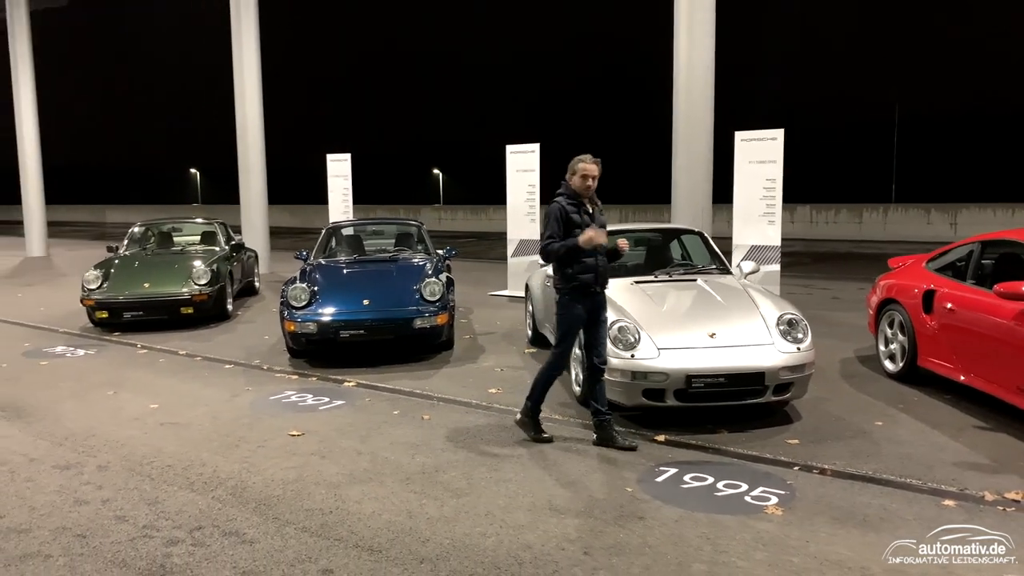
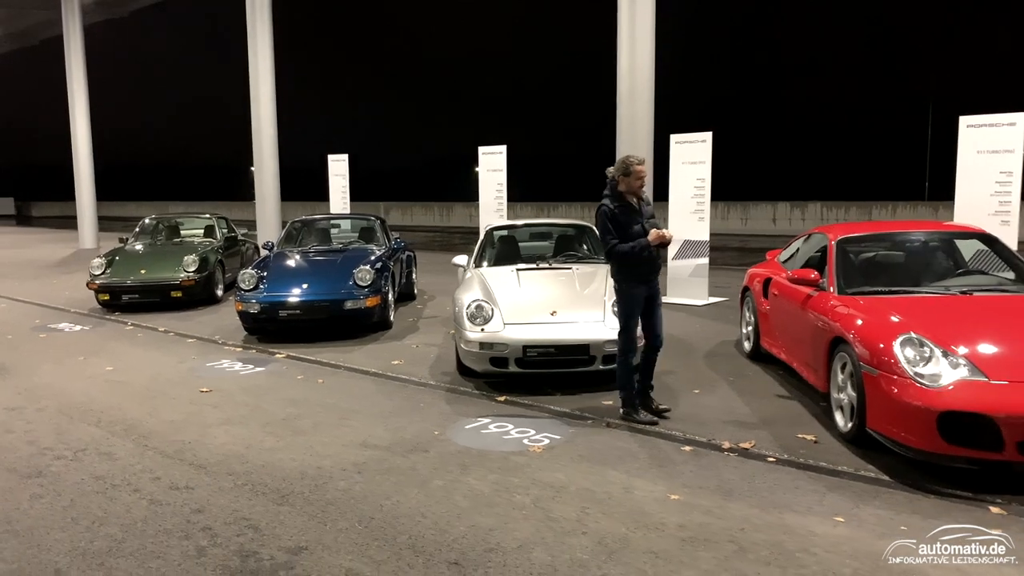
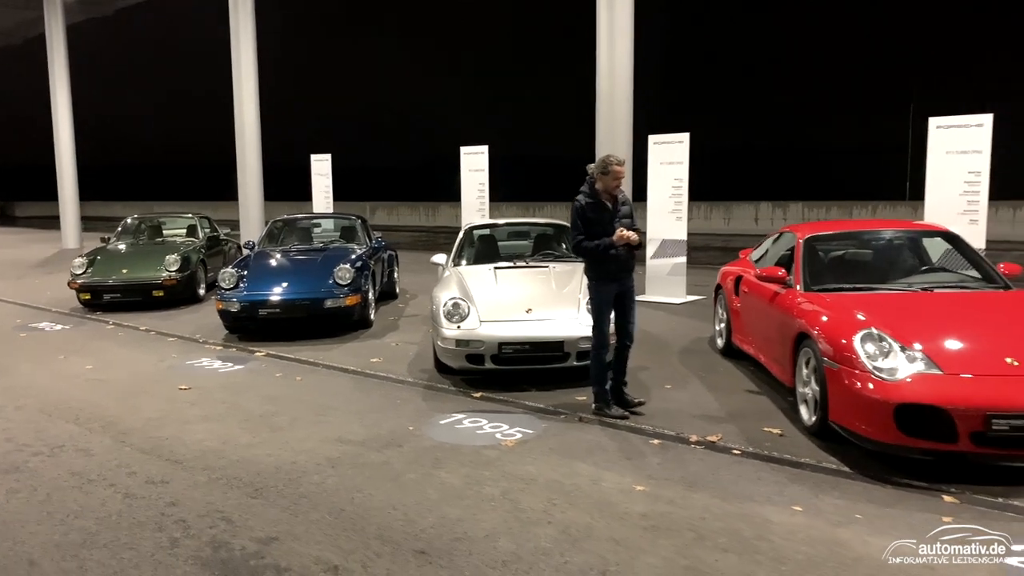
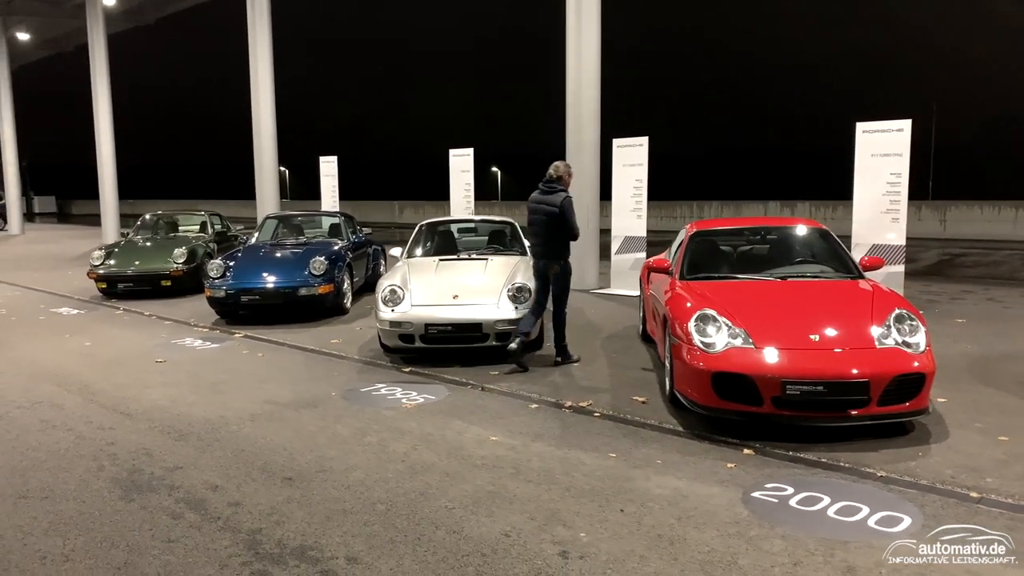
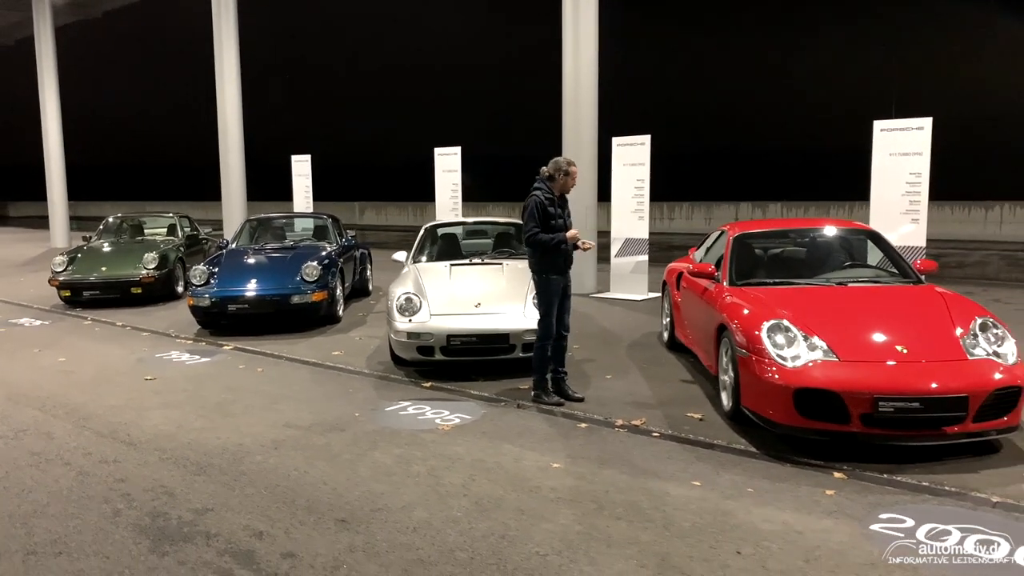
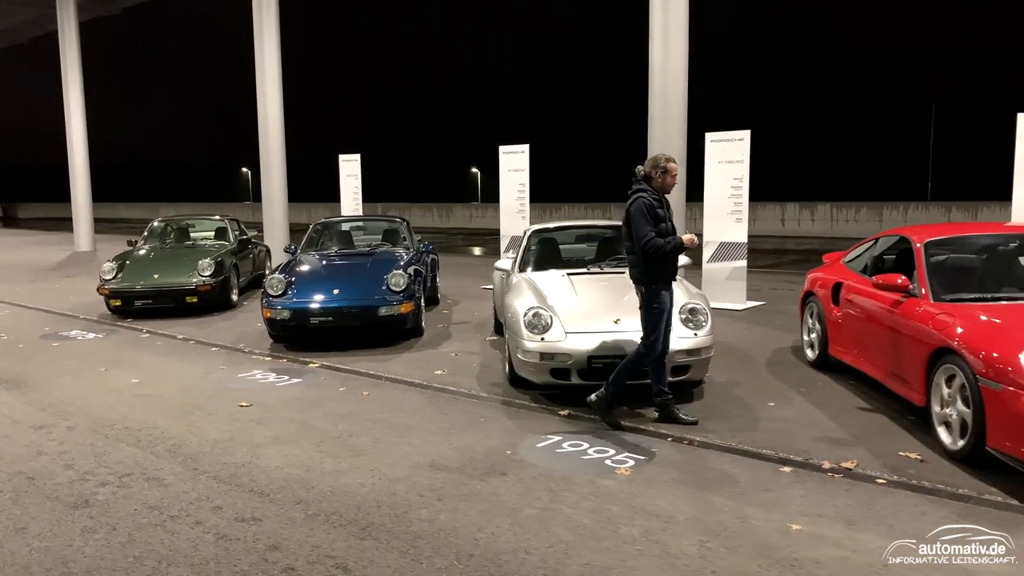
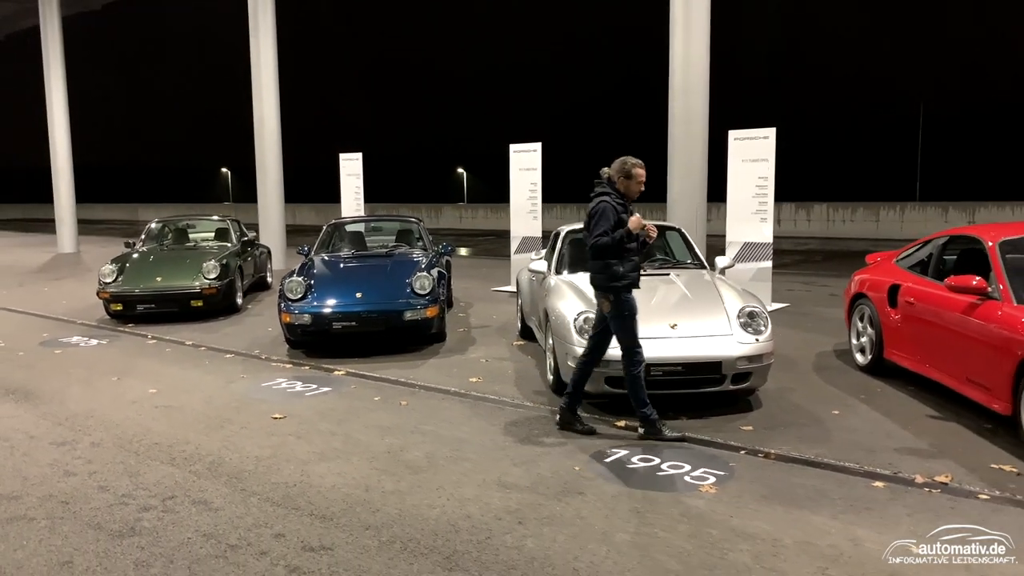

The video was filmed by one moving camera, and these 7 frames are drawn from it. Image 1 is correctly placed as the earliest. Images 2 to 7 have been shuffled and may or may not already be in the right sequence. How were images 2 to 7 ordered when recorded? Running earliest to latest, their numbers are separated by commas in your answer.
7, 6, 2, 3, 5, 4
